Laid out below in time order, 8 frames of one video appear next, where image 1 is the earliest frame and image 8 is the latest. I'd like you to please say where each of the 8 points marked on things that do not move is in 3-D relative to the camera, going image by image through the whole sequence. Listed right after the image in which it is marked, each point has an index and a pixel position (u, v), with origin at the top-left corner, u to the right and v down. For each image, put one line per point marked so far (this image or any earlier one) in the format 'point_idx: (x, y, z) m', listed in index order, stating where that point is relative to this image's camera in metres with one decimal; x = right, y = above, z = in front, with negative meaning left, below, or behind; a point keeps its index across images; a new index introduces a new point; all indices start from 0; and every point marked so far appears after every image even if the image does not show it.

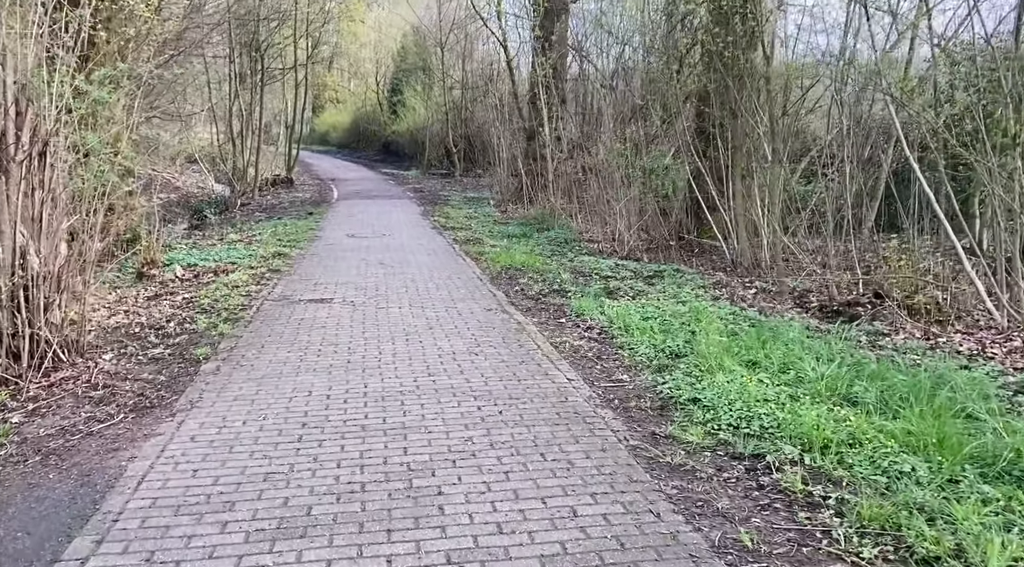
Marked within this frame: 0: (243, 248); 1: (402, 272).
0: (-4.8, +0.6, +14.7) m
1: (-1.6, +0.1, +11.7) m
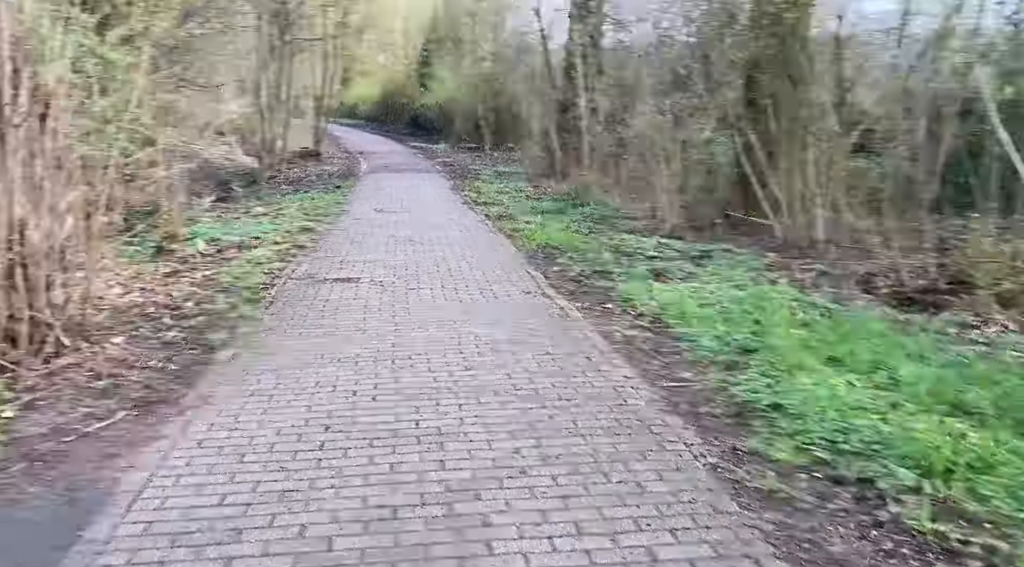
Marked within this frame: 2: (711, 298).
0: (-4.2, +1.0, +14.1) m
1: (-1.1, +0.4, +11.0) m
2: (+2.0, -0.2, +8.0) m
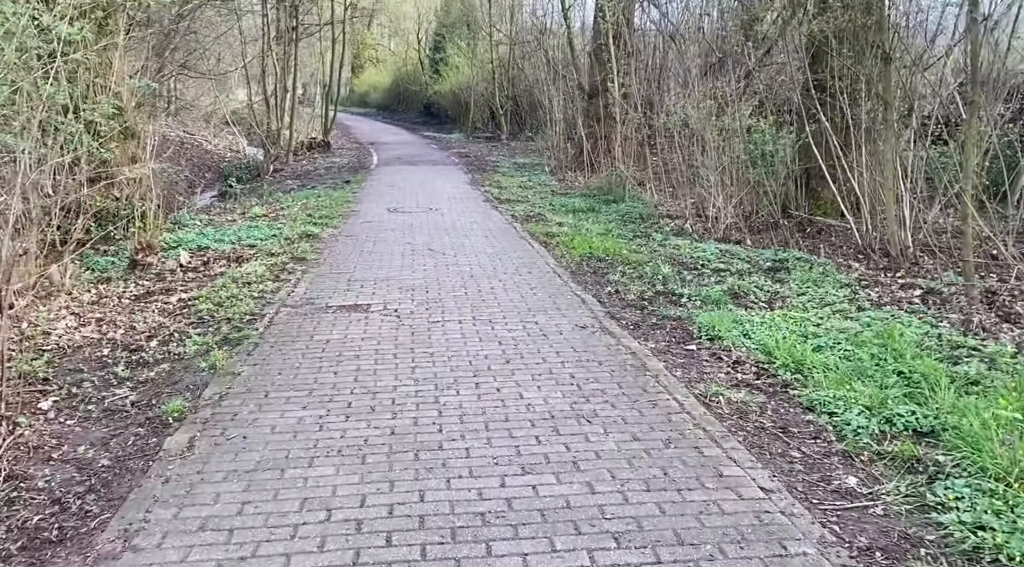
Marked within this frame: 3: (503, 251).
0: (-3.7, +0.9, +12.4) m
1: (-0.6, +0.2, +9.3) m
2: (+2.3, -0.4, +6.2) m
3: (-0.1, +0.4, +10.2) m
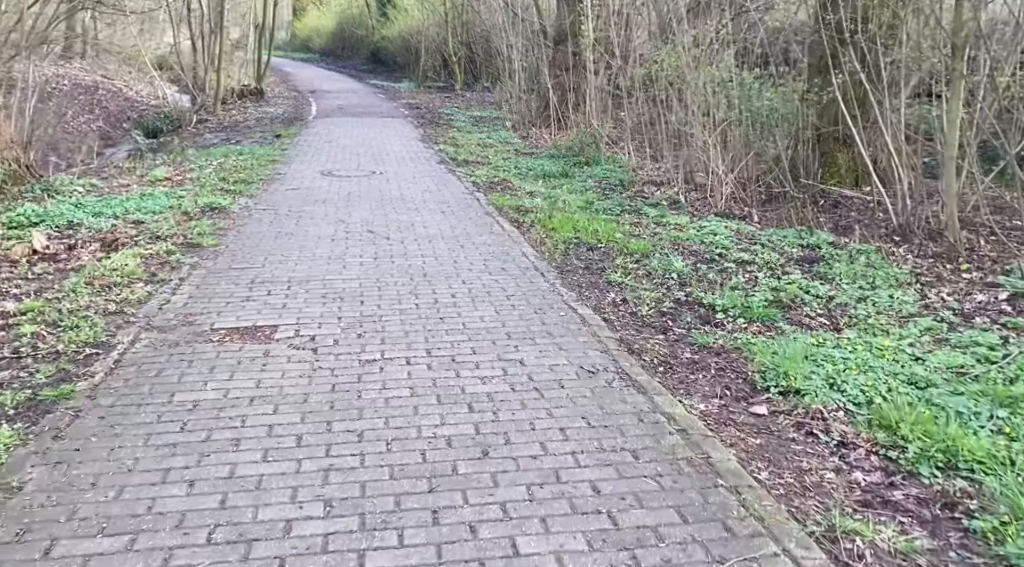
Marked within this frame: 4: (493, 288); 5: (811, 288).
0: (-4.2, +1.1, +9.9) m
1: (-0.9, +0.2, +7.0) m
2: (+2.2, -0.5, +4.2) m
3: (-0.5, +0.5, +8.0) m
4: (-0.1, 0.0, +6.0) m
5: (+2.4, 0.0, +6.5) m
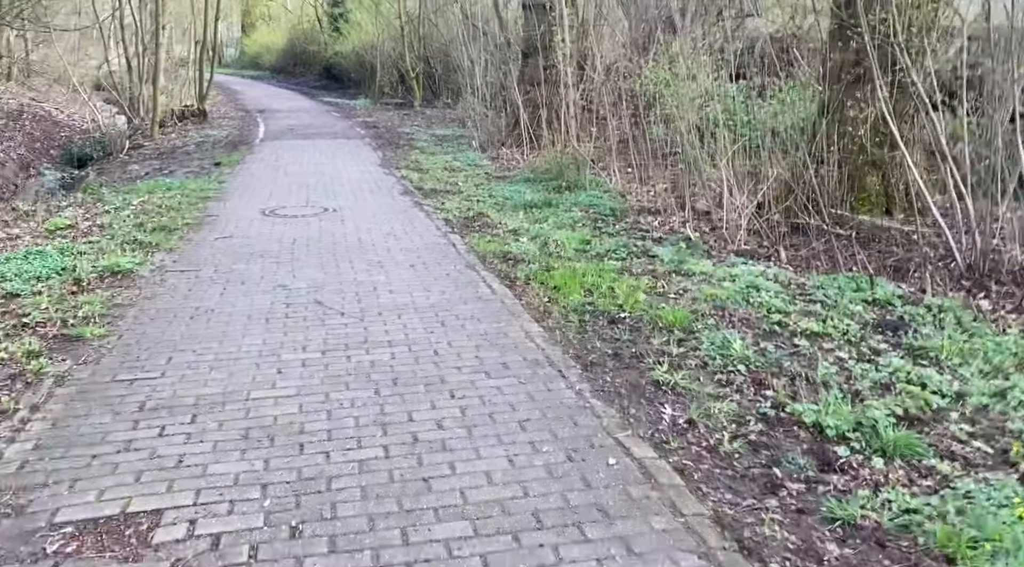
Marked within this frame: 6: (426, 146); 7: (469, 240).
0: (-4.3, +0.3, +7.8) m
1: (-0.9, -0.4, +5.1) m
2: (+2.4, -1.0, +2.4) m
3: (-0.5, -0.1, +6.1) m
4: (-0.1, -0.6, +4.1) m
5: (+2.4, -0.5, +4.7) m
6: (-2.0, +3.2, +19.1) m
7: (-0.4, +0.4, +8.5) m
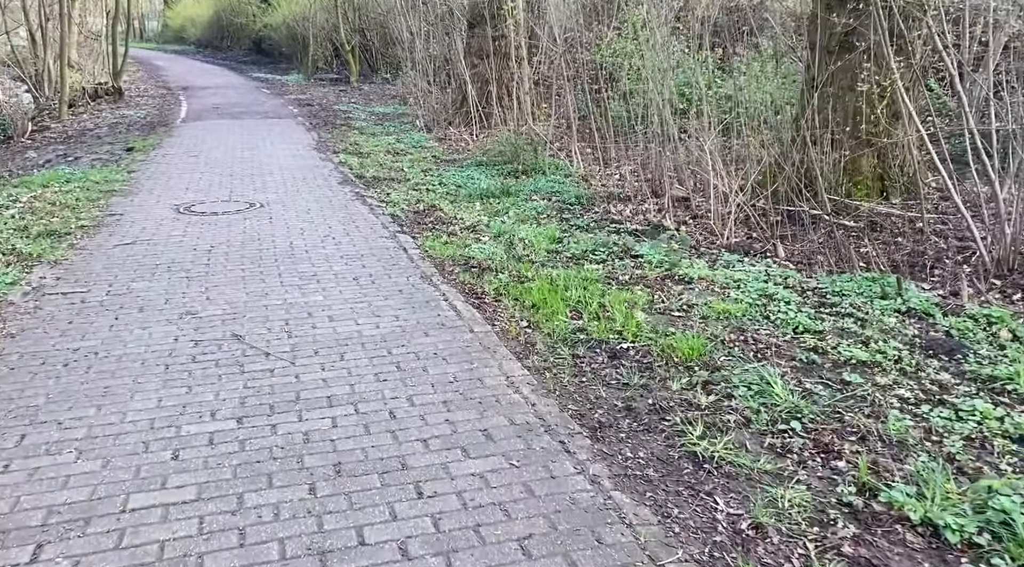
0: (-4.6, +0.1, +6.3) m
1: (-1.0, -0.6, +3.8) m
2: (+2.5, -1.2, +1.4) m
3: (-0.7, -0.3, +4.8) m
4: (-0.1, -0.8, +2.9) m
5: (+2.3, -0.7, +3.7) m
6: (-3.1, +3.4, +17.6) m
7: (-0.8, +0.4, +7.2) m
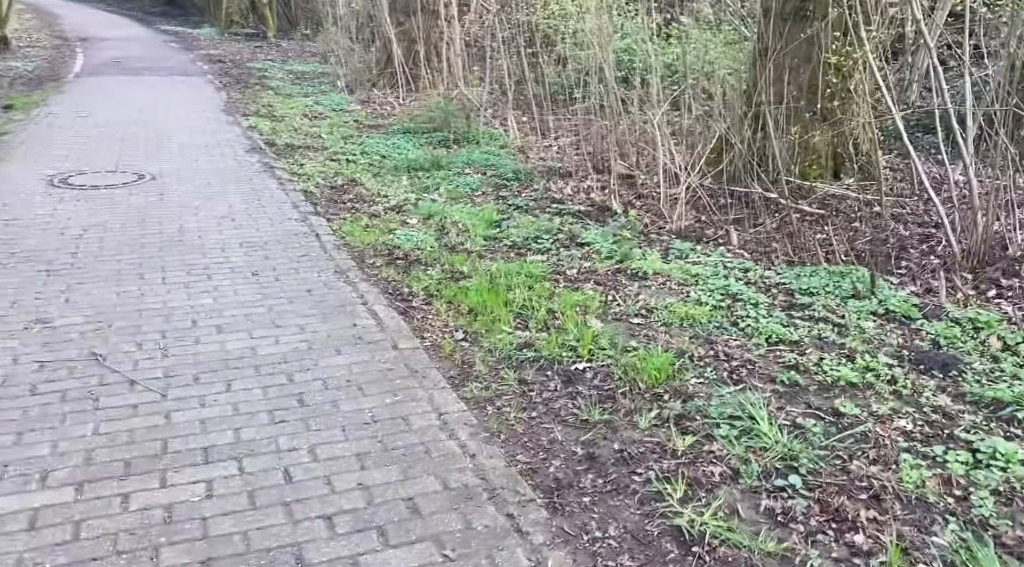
0: (-5.0, +0.2, +5.0) m
1: (-1.3, -0.6, +2.9) m
2: (+2.4, -1.4, +0.9) m
3: (-1.0, -0.3, +3.9) m
4: (-0.3, -0.9, +2.1) m
5: (+2.1, -0.7, +3.1) m
6: (-4.5, +3.9, +16.2) m
7: (-1.3, +0.5, +6.3) m
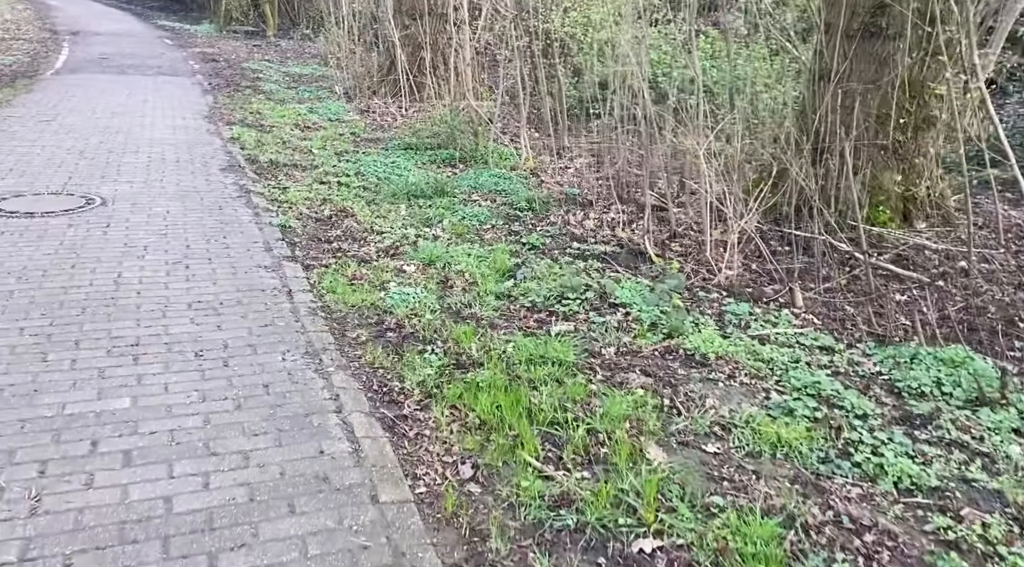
0: (-4.9, -0.1, +3.8) m
1: (-1.2, -1.0, +1.7) m
2: (+2.5, -1.9, -0.4) m
3: (-0.9, -0.7, +2.7) m
4: (-0.2, -1.3, +0.9) m
5: (+2.2, -1.2, +1.8) m
6: (-4.3, +3.5, +15.0) m
7: (-1.2, 0.0, +5.0) m
